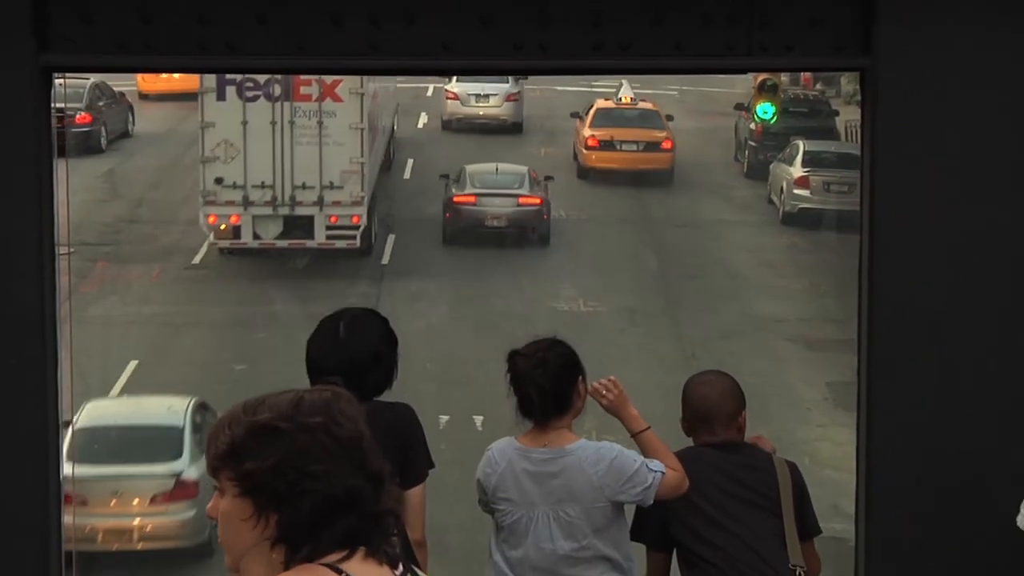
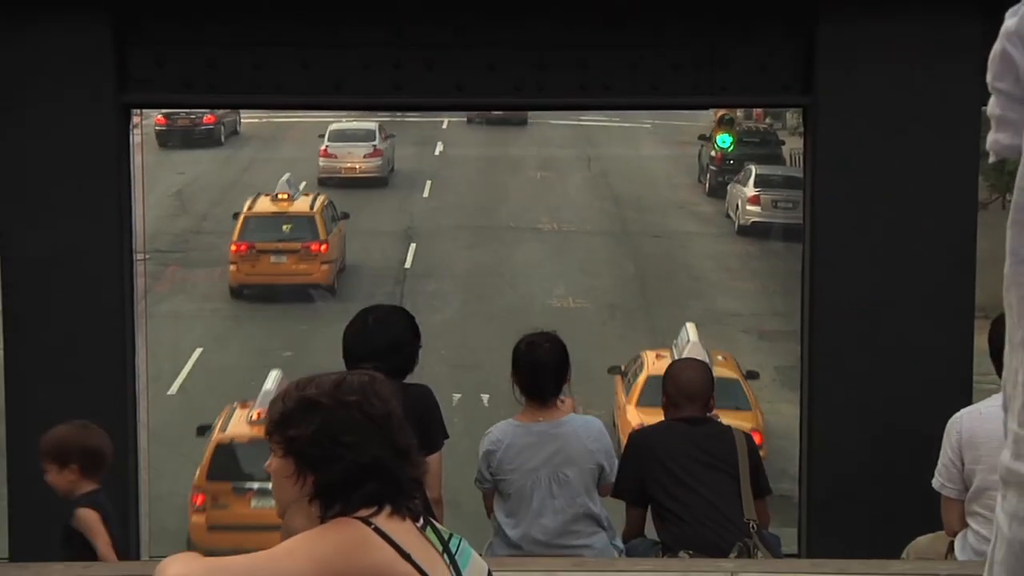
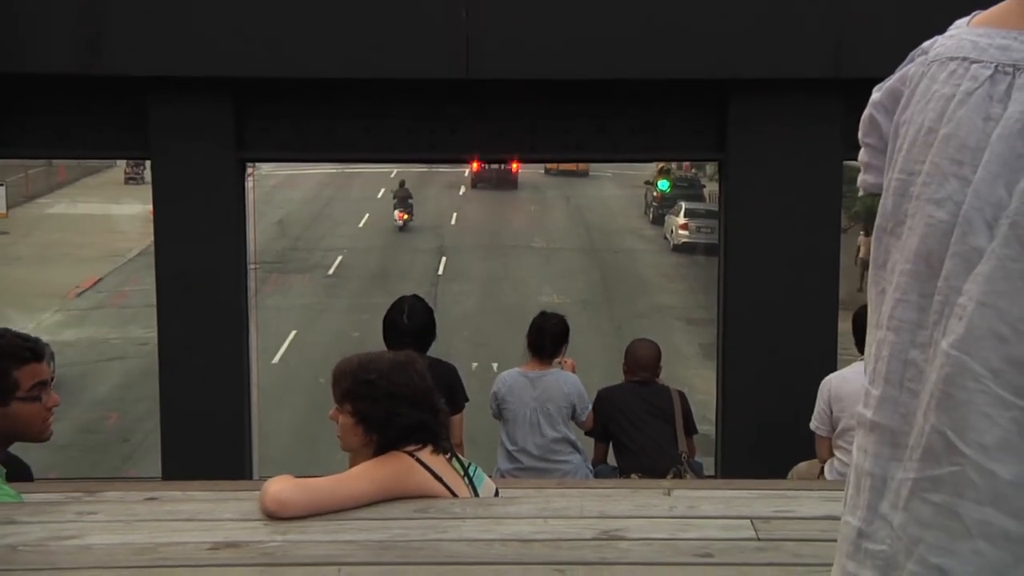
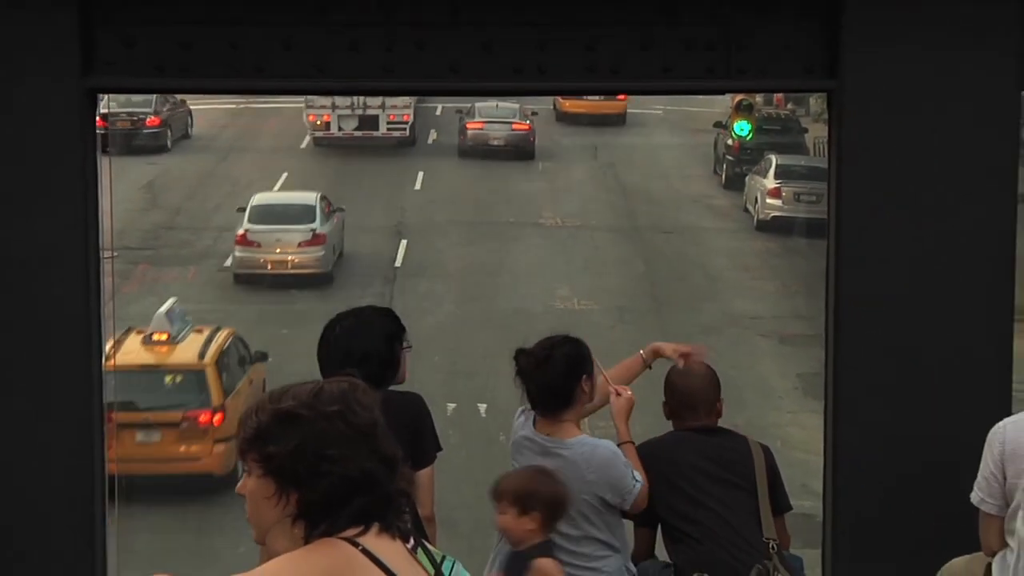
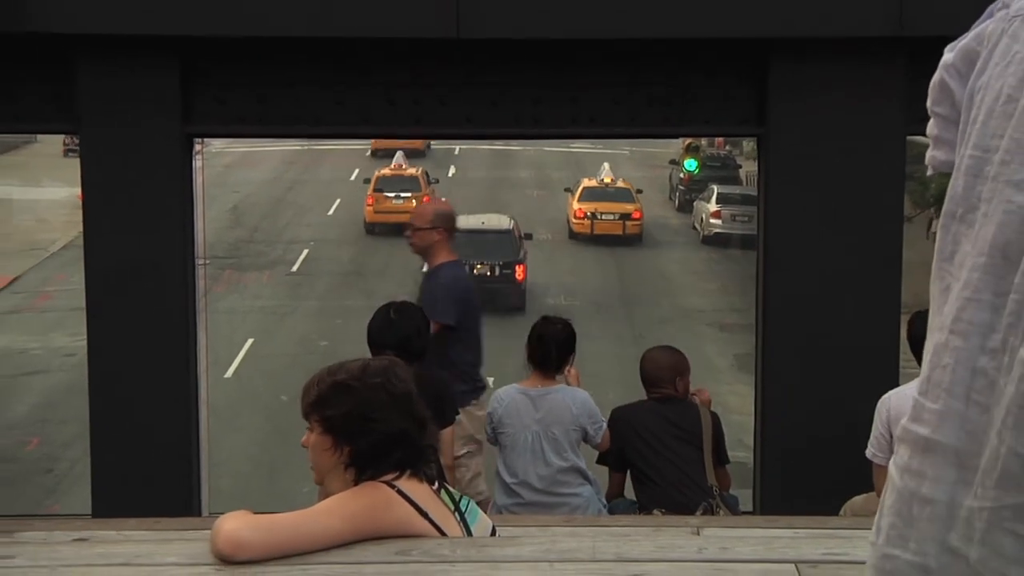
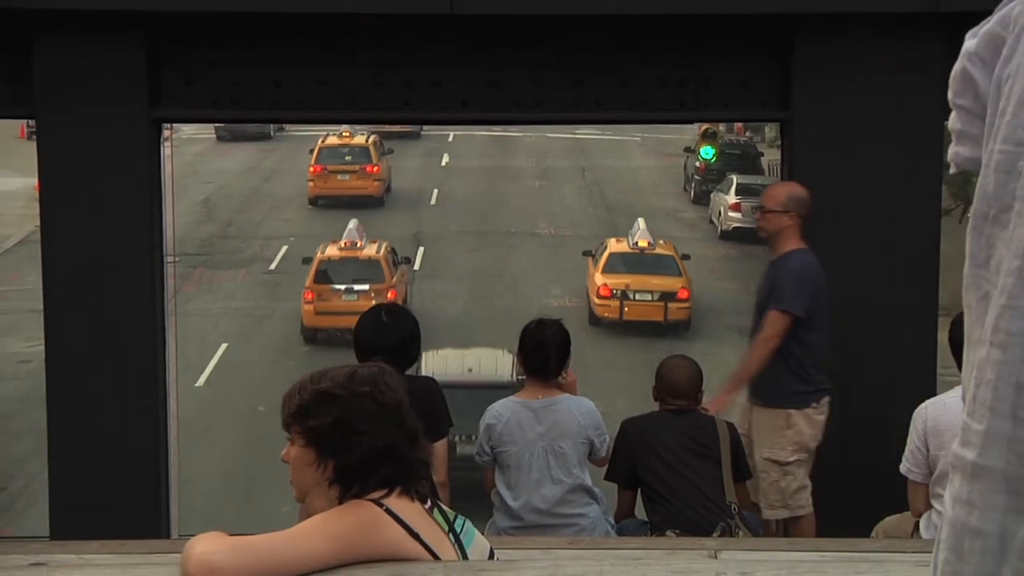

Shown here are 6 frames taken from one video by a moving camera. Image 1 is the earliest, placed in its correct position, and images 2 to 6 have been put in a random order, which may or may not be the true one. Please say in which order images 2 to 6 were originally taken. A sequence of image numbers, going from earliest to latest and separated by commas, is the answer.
4, 2, 6, 5, 3
